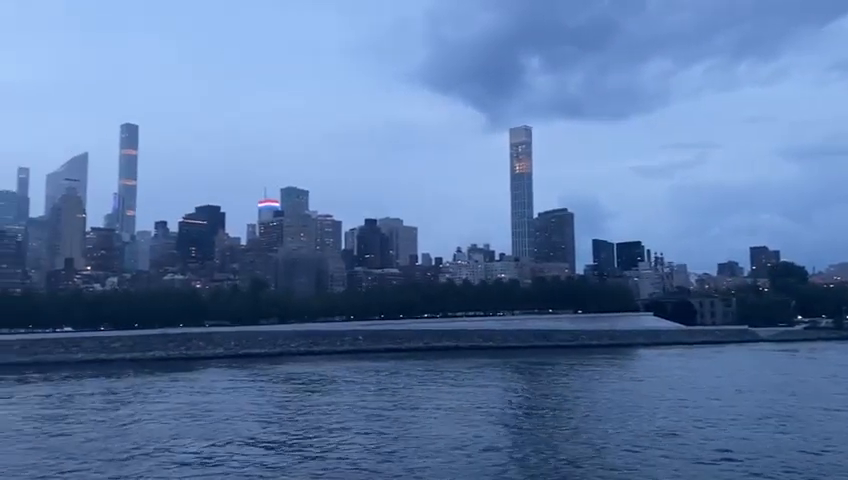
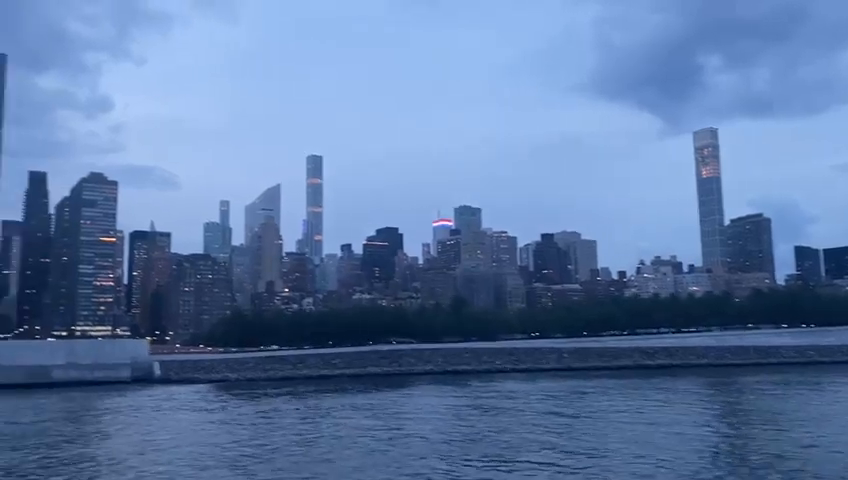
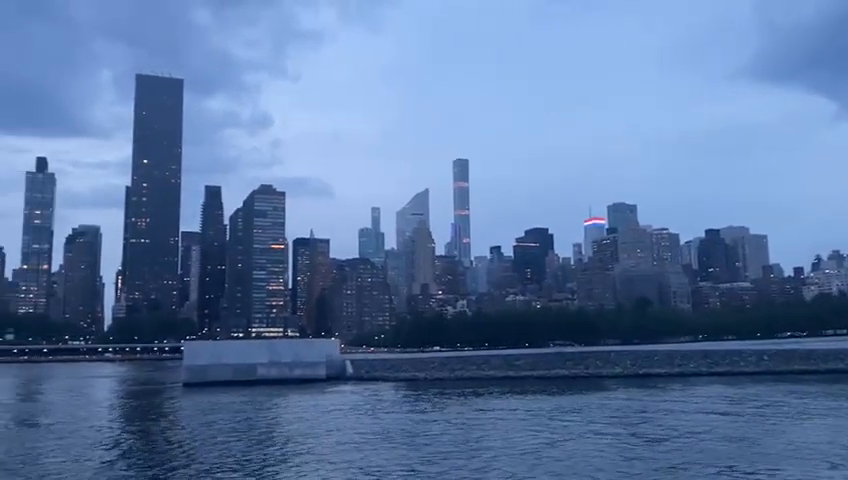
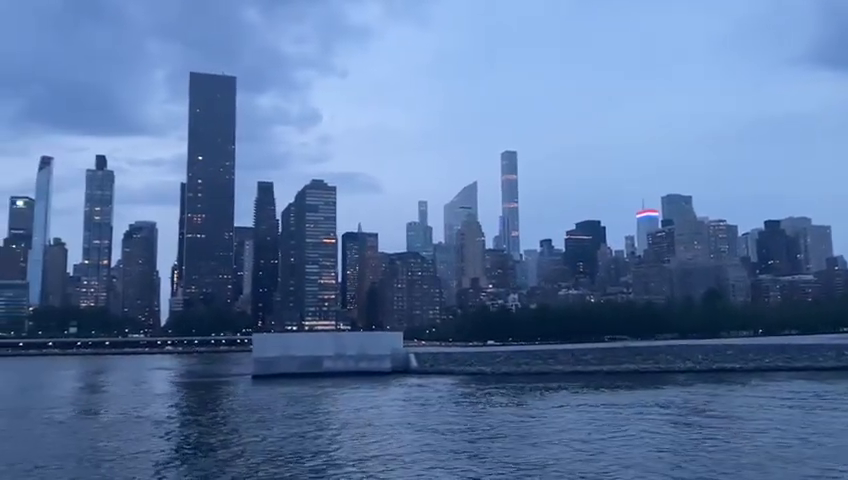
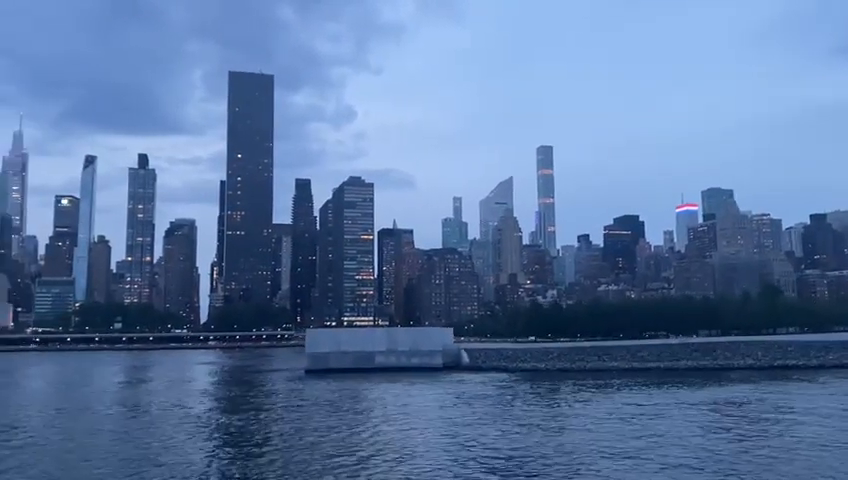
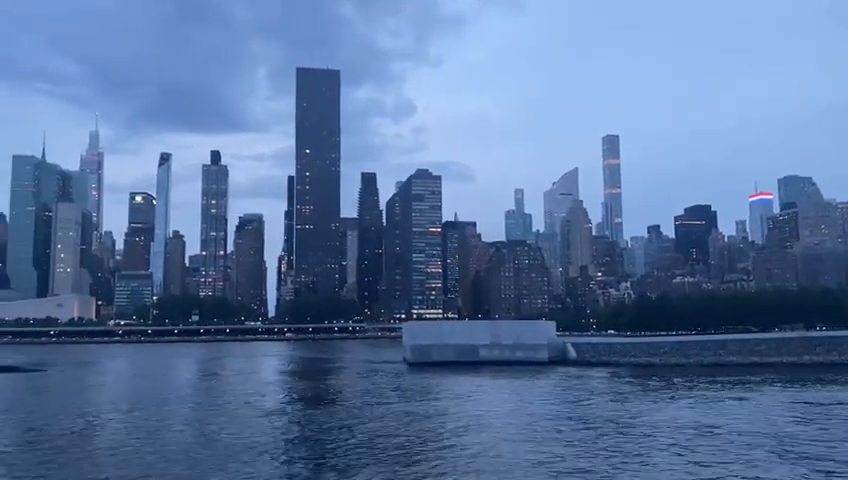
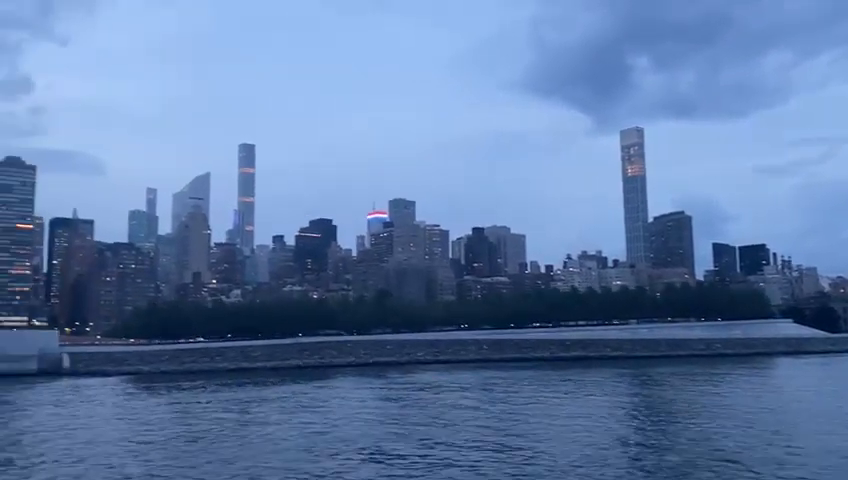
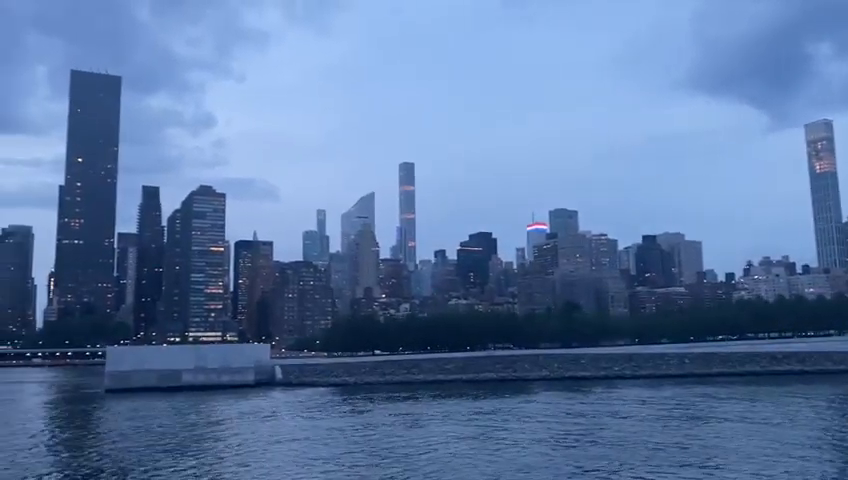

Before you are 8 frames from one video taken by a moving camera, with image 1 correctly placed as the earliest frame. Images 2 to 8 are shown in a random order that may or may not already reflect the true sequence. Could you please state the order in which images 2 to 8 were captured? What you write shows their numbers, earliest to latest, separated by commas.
7, 2, 8, 3, 4, 5, 6
